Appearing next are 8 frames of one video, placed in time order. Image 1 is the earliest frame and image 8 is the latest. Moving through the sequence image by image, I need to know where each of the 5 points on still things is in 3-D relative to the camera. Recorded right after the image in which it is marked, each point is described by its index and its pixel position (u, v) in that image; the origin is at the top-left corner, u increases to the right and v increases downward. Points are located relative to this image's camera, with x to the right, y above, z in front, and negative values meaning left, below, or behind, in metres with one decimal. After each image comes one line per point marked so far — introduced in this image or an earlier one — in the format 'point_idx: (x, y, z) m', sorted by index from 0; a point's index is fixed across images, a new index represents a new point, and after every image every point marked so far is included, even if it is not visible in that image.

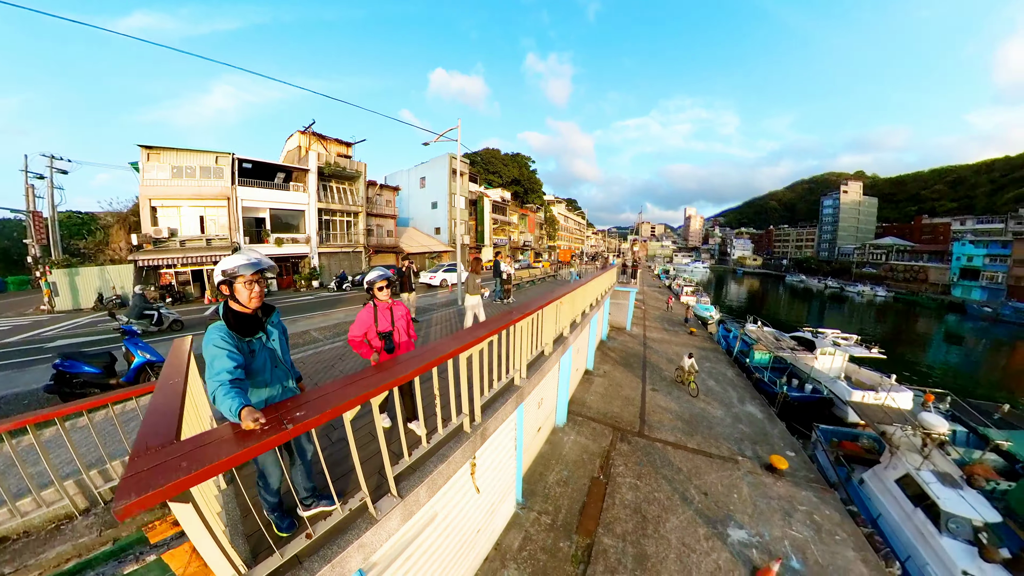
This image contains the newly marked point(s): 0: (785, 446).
0: (+7.3, -4.3, +8.8) m
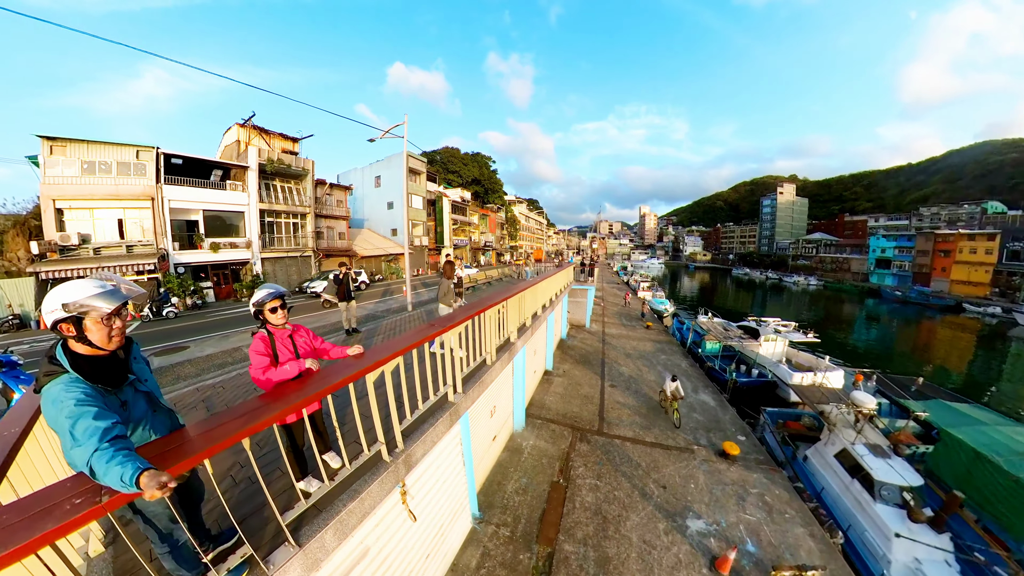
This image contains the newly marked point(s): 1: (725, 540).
0: (+6.2, -4.0, +9.2) m
1: (+3.8, -4.4, +5.8) m
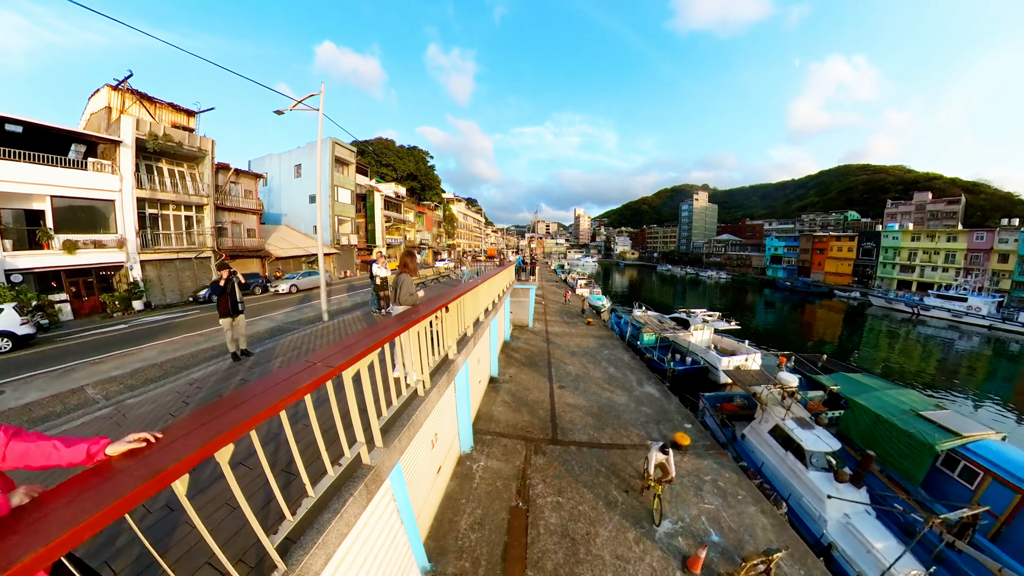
0: (+4.9, -3.8, +9.4) m
1: (+3.1, -4.2, +5.6) m
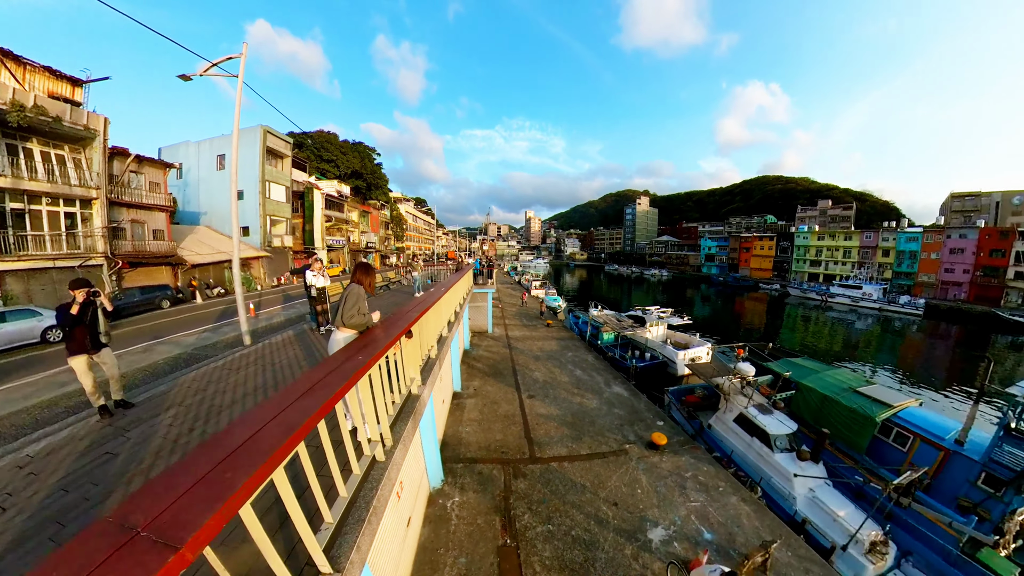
0: (+4.1, -3.7, +9.4) m
1: (+2.9, -4.1, +5.4) m
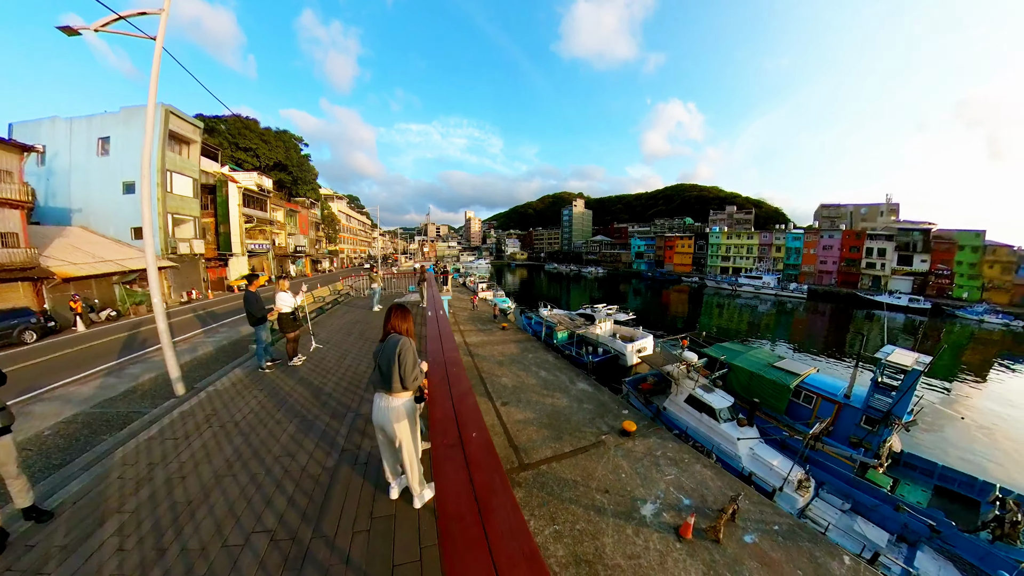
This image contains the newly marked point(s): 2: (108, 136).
0: (+3.4, -3.6, +10.3) m
1: (+2.9, -4.1, +6.1) m
2: (-24.3, +9.6, +19.7) m
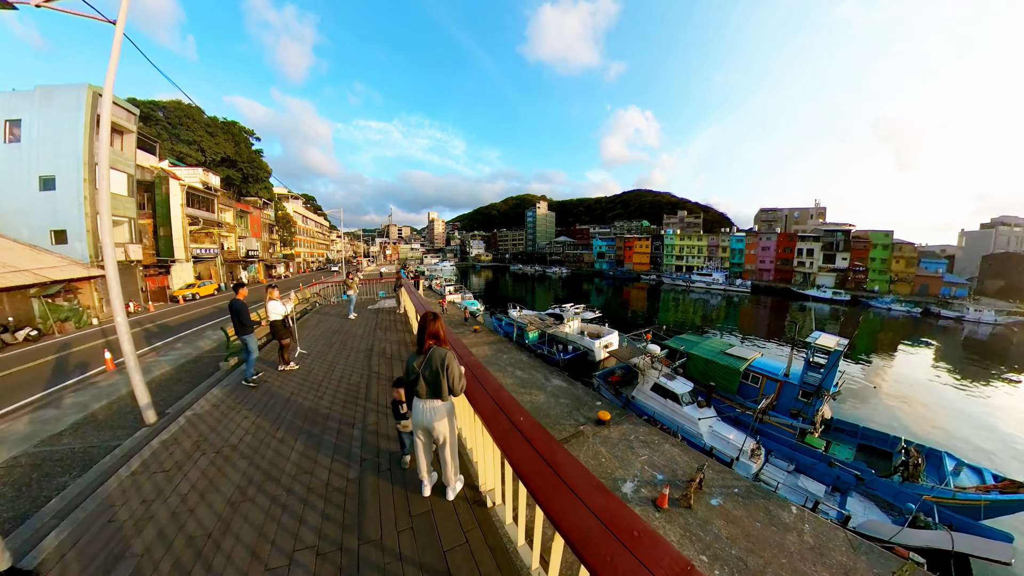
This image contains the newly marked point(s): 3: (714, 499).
0: (+2.7, -3.6, +11.0) m
1: (+2.8, -4.0, +6.8) m
2: (-26.1, +8.9, +17.4) m
3: (+3.8, -4.0, +6.3) m
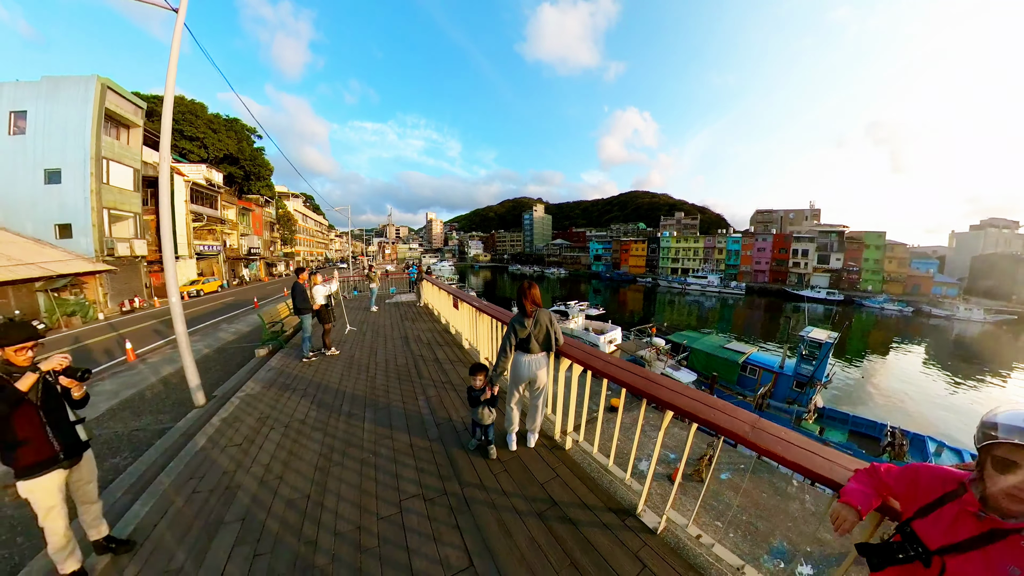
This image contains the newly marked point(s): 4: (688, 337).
0: (+3.2, -3.4, +11.2) m
1: (+3.3, -3.8, +7.0) m
2: (-25.7, +9.2, +17.3) m
3: (+4.3, -3.8, +6.5) m
4: (+7.9, -2.1, +14.5) m
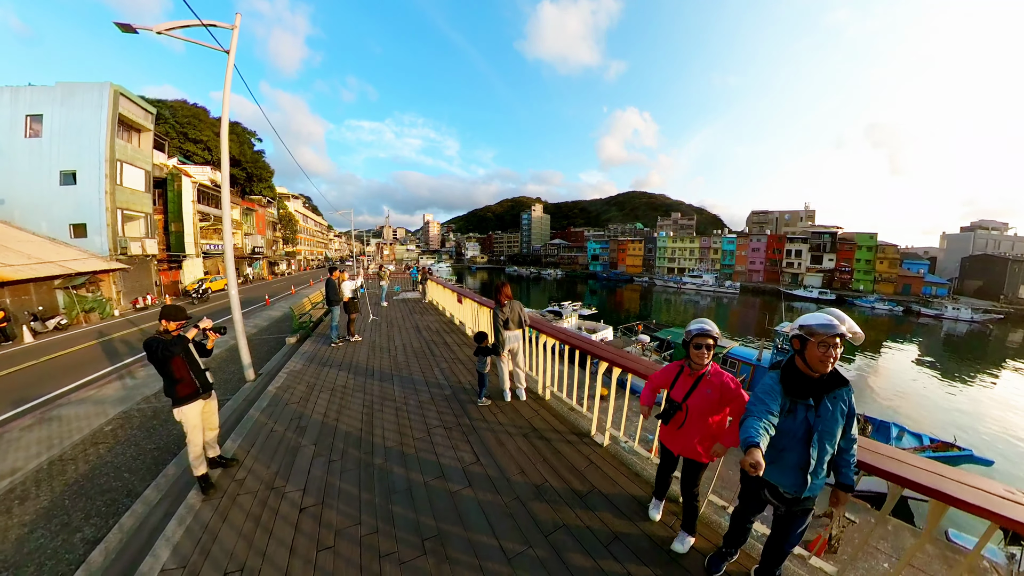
0: (+3.0, -3.3, +12.2) m
1: (+3.2, -3.8, +8.0) m
2: (-25.8, +9.3, +18.1) m
3: (+4.2, -3.8, +7.5) m
4: (+7.8, -2.0, +15.4) m
